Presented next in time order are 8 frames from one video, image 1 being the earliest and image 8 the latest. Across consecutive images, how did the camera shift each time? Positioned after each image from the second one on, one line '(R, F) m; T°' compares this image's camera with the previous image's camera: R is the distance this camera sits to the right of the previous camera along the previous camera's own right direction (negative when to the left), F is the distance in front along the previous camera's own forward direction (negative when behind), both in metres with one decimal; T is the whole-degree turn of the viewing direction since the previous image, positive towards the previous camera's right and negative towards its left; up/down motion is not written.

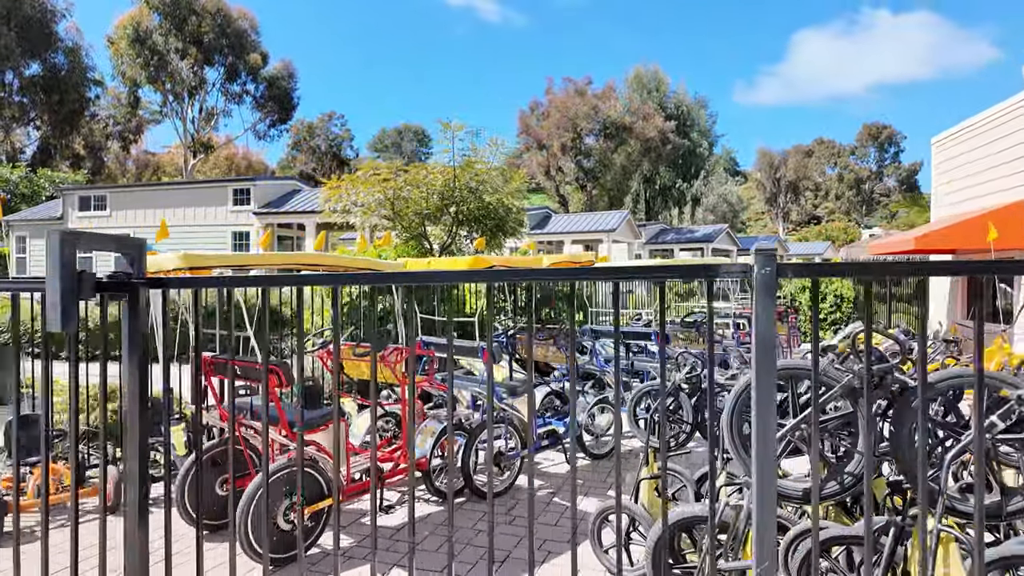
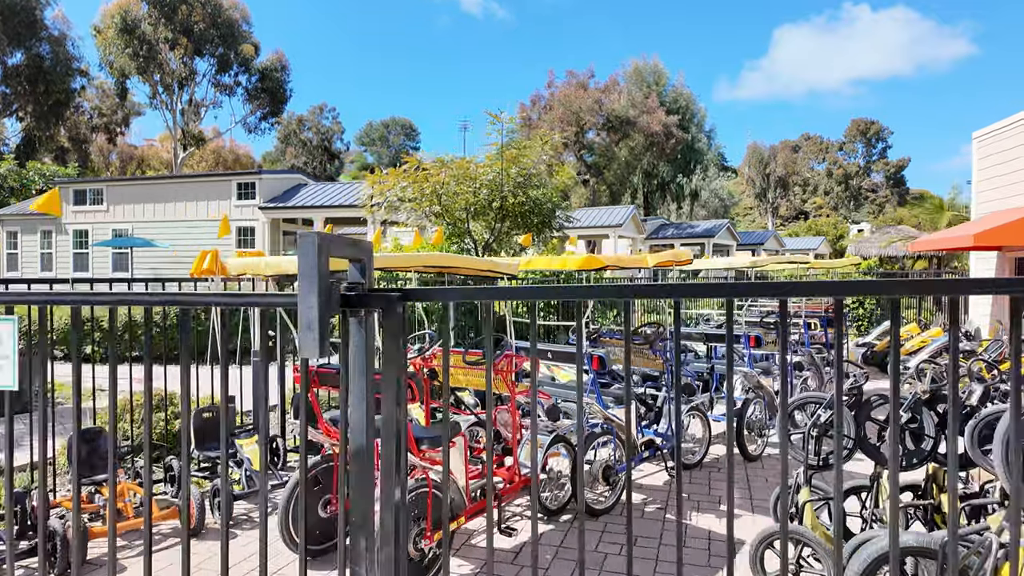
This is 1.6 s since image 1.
(-0.9, +0.3) m; +1°
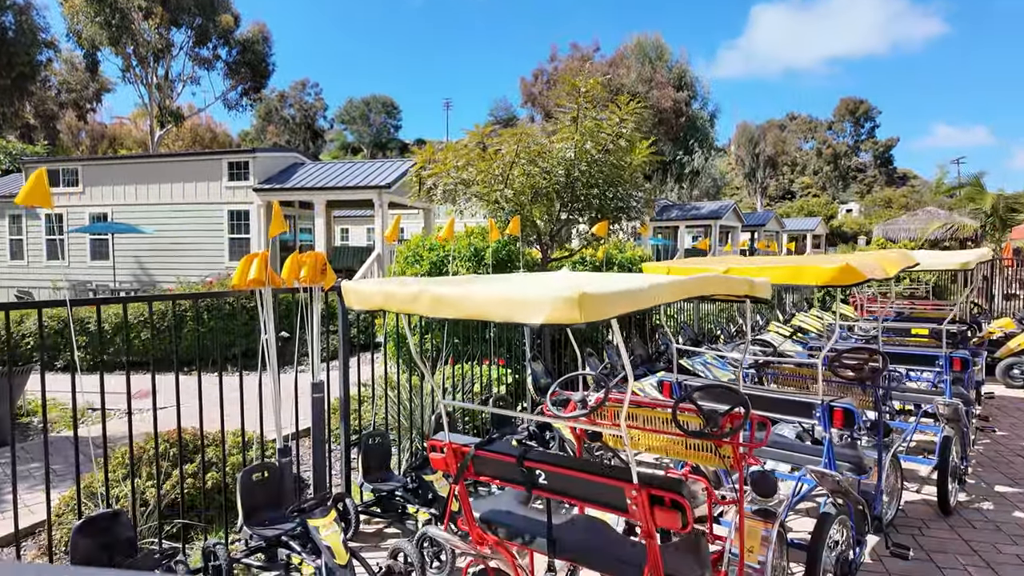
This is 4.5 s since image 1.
(-1.1, +1.3) m; +2°
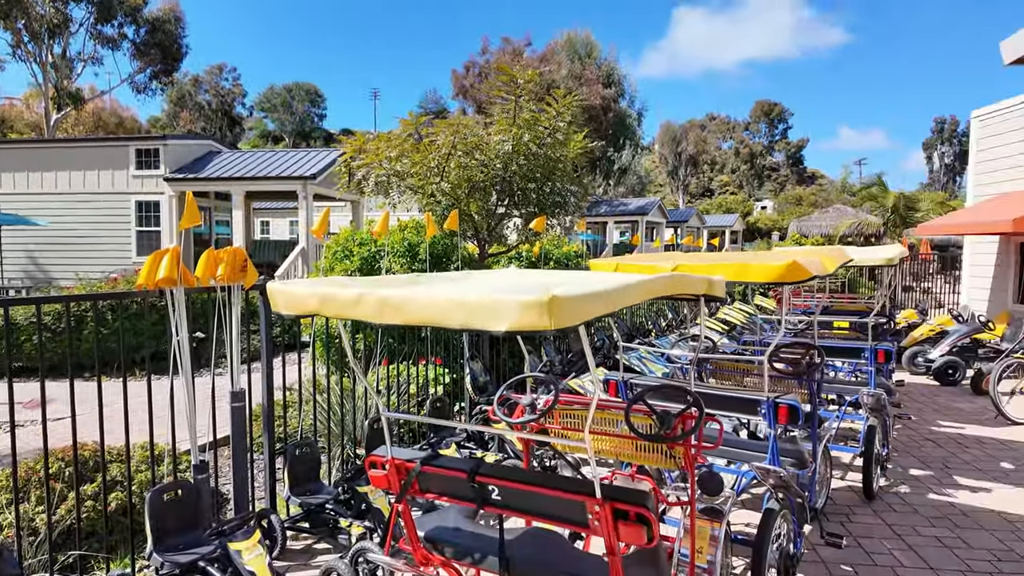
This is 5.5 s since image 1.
(-0.1, +0.2) m; +7°
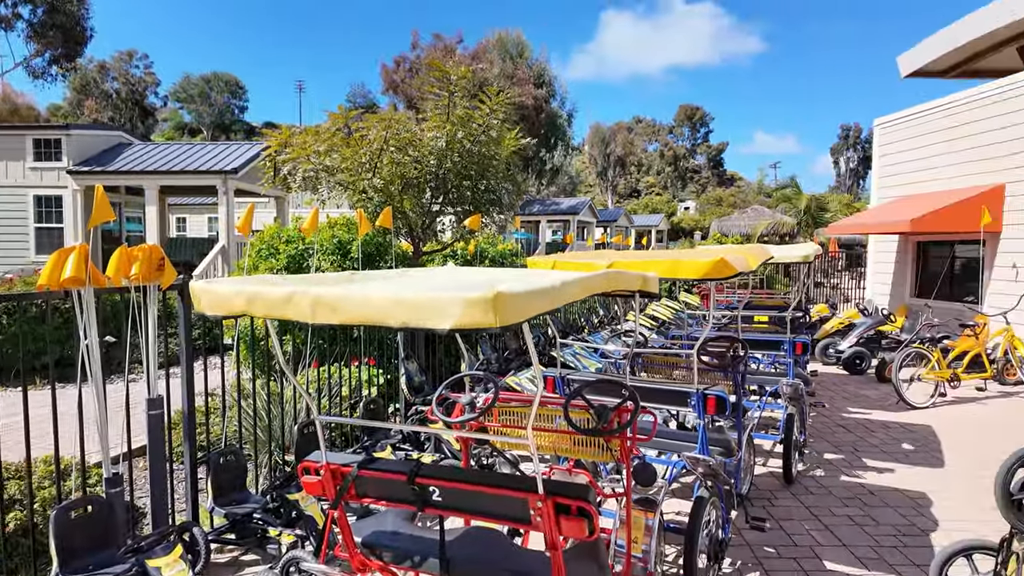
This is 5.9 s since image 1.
(0.0, 0.0) m; +6°
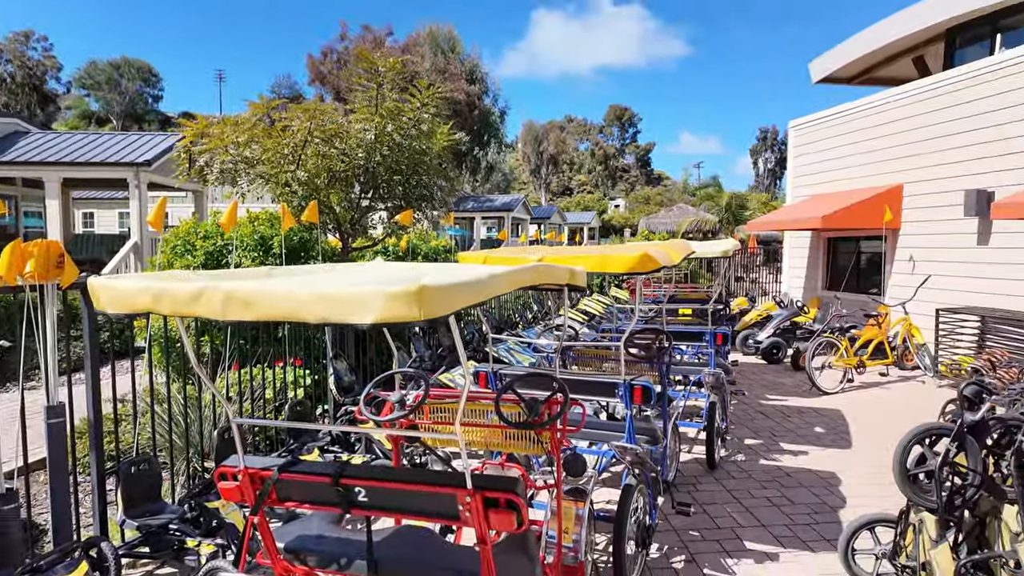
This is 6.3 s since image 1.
(0.0, 0.0) m; +6°
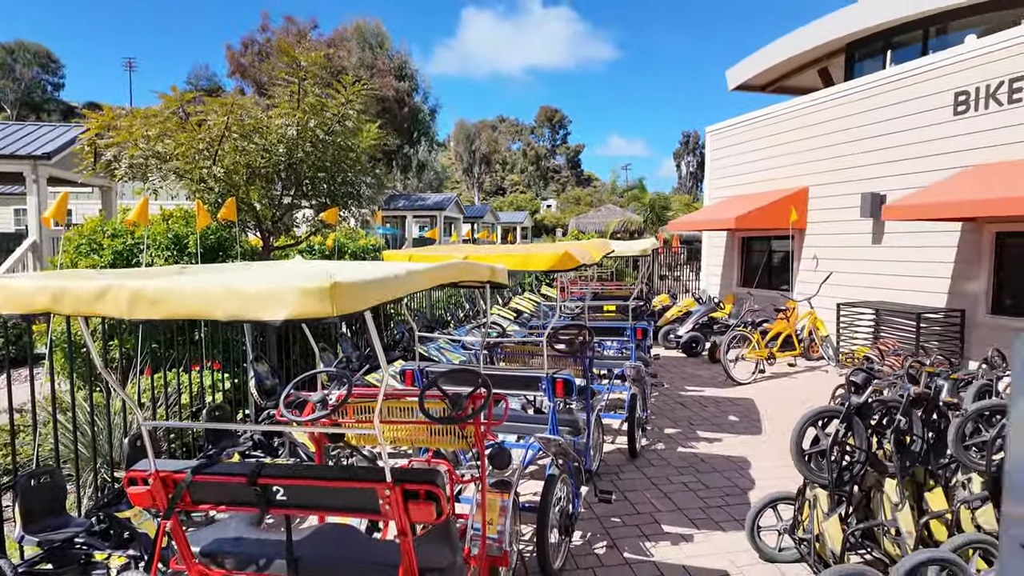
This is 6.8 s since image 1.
(0.0, -0.1) m; +6°
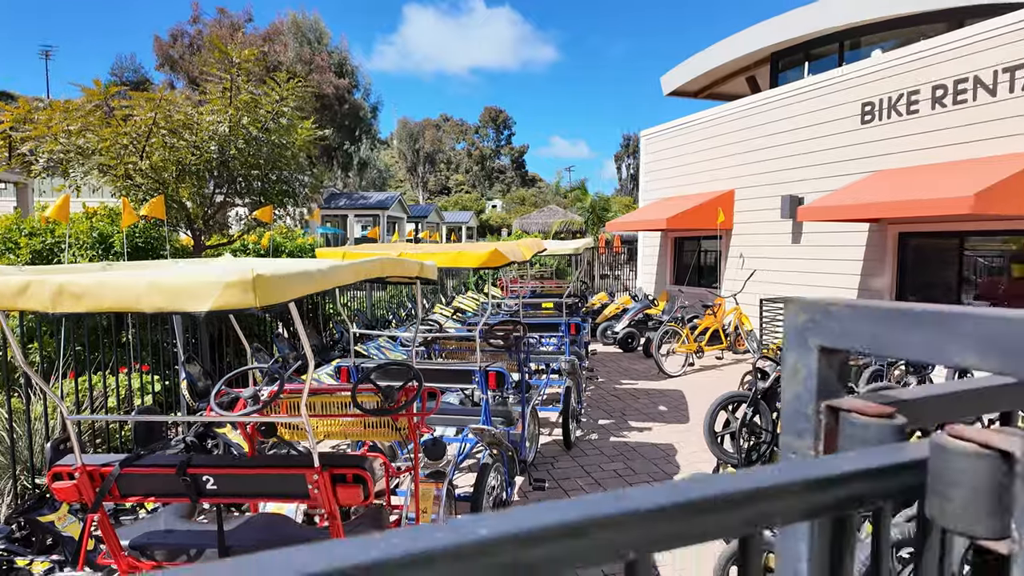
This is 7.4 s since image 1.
(+0.1, -0.1) m; +5°
